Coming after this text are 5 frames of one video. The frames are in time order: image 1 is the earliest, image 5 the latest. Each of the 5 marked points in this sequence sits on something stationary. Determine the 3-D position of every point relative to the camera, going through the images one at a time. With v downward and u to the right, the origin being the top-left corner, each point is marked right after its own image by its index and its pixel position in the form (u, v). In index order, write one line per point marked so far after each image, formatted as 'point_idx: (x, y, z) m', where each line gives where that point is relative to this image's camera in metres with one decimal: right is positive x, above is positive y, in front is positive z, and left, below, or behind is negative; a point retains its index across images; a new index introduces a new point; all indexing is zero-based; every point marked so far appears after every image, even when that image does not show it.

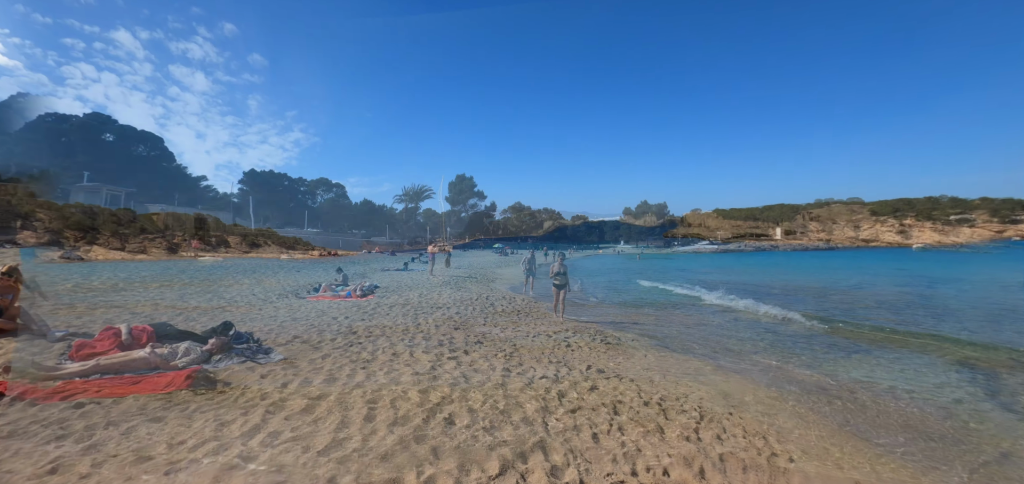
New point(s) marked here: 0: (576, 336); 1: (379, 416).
0: (+1.2, -1.7, +7.0) m
1: (-1.1, -1.4, +3.1) m
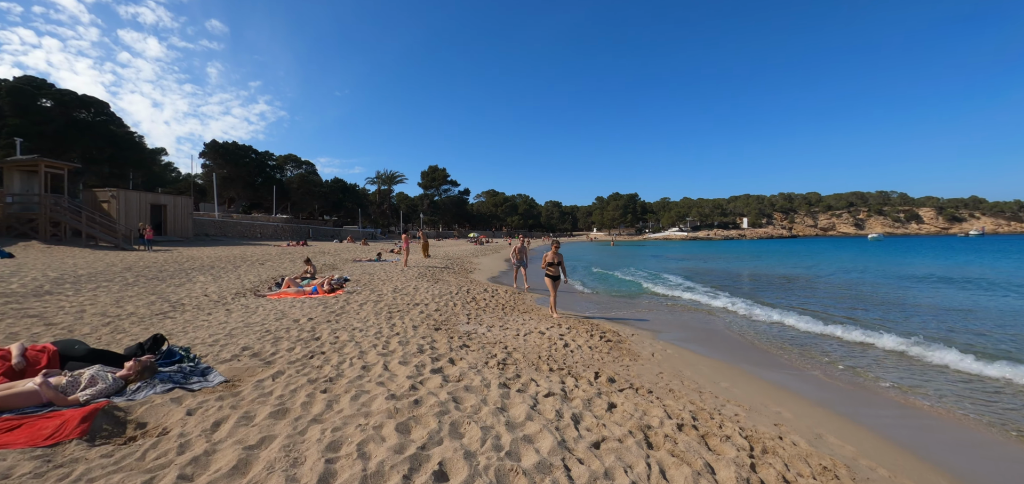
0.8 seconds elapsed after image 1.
0: (+1.0, -1.5, +6.3) m
1: (-1.0, -1.4, +2.2) m
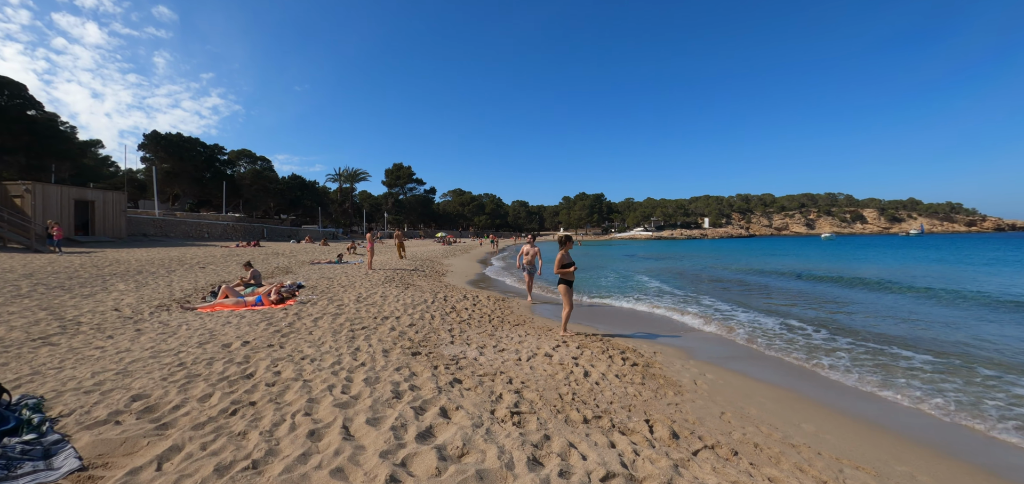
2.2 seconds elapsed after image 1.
0: (+1.0, -1.5, +5.1) m
1: (-0.6, -1.4, +0.9) m
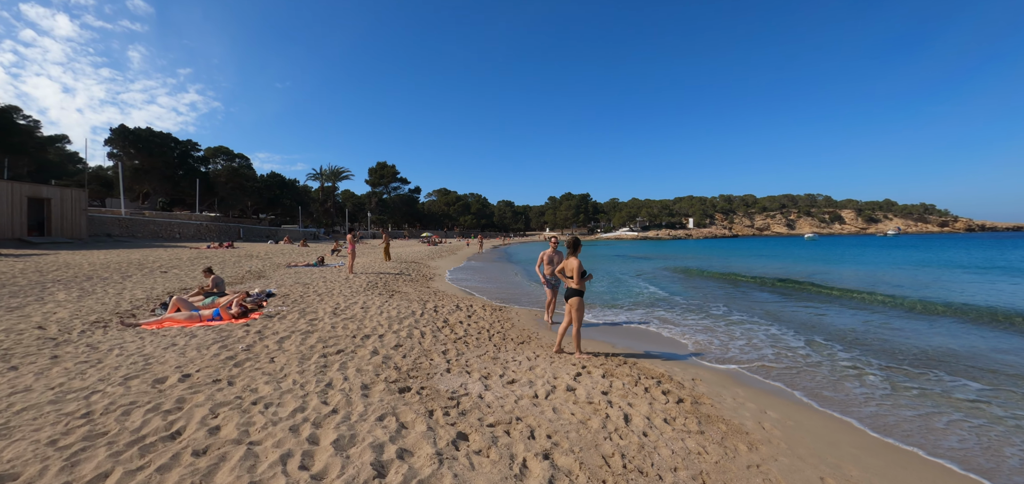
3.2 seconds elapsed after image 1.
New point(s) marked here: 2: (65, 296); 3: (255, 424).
0: (+1.1, -1.6, +4.1) m
1: (-0.3, -1.4, -0.1) m
2: (-11.2, -1.4, +9.5) m
3: (-2.1, -1.5, +3.1) m
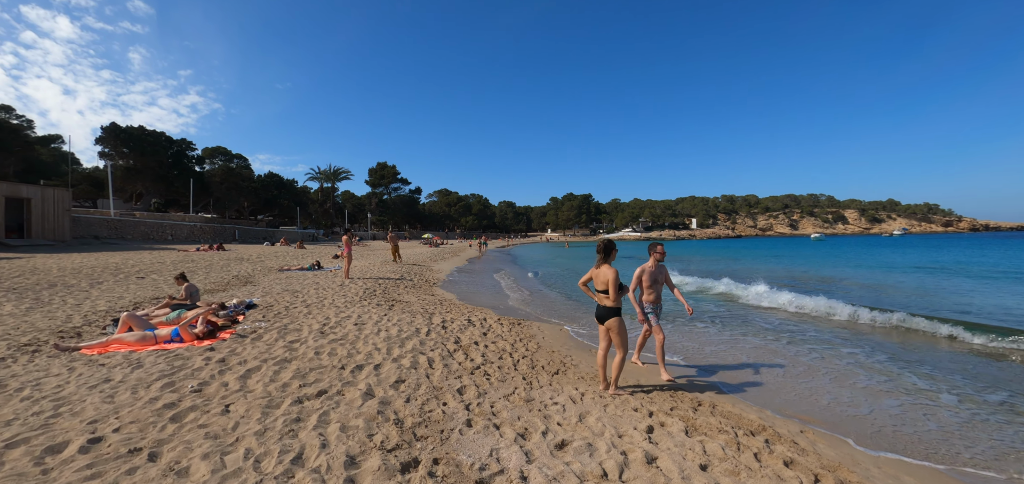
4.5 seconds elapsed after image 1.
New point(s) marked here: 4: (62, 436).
0: (+1.5, -1.6, +2.8) m
1: (+0.1, -1.5, -1.4) m
2: (-10.8, -1.4, +8.2) m
3: (-1.7, -1.5, +1.8) m
4: (-3.7, -1.5, +3.1) m
